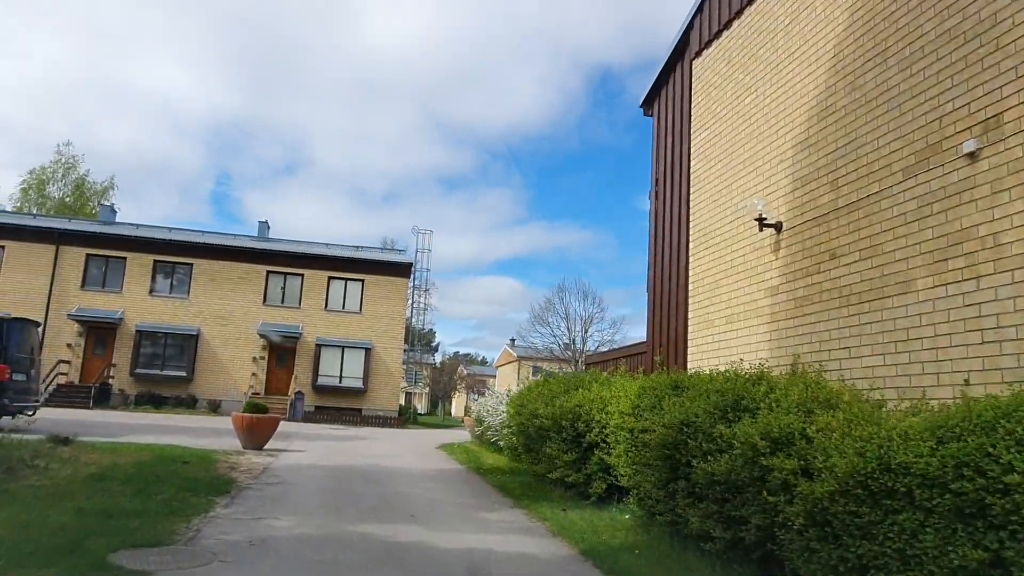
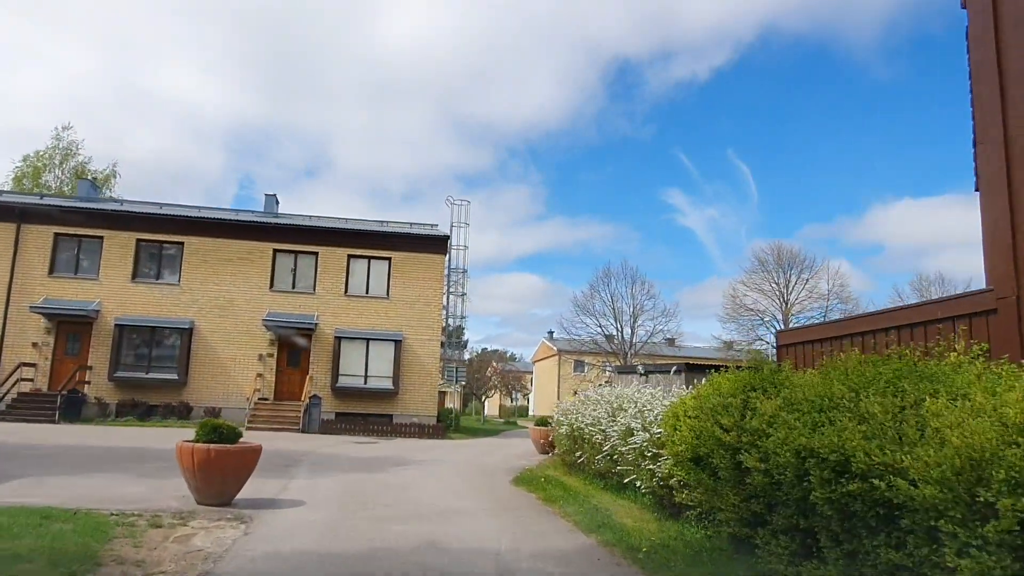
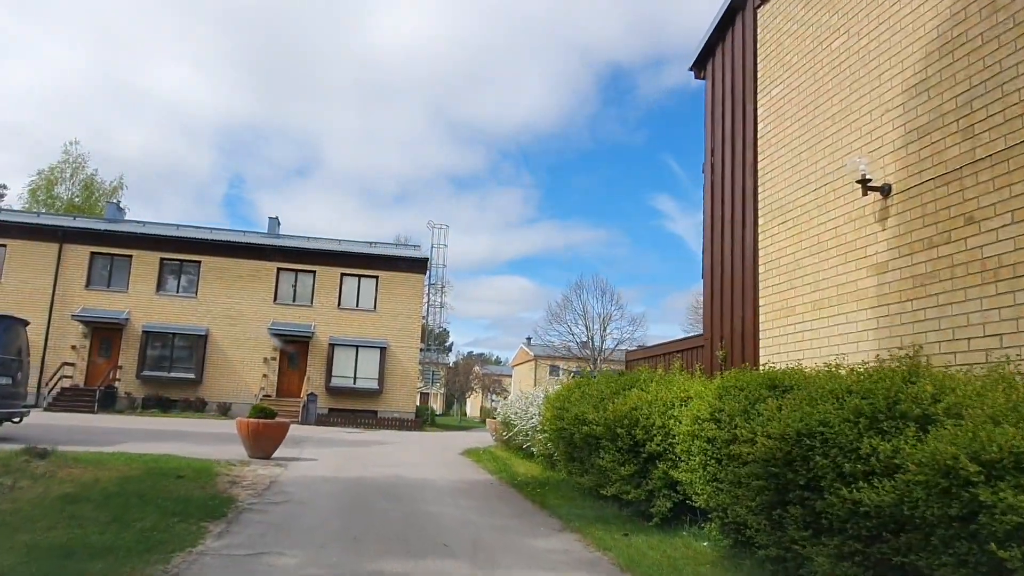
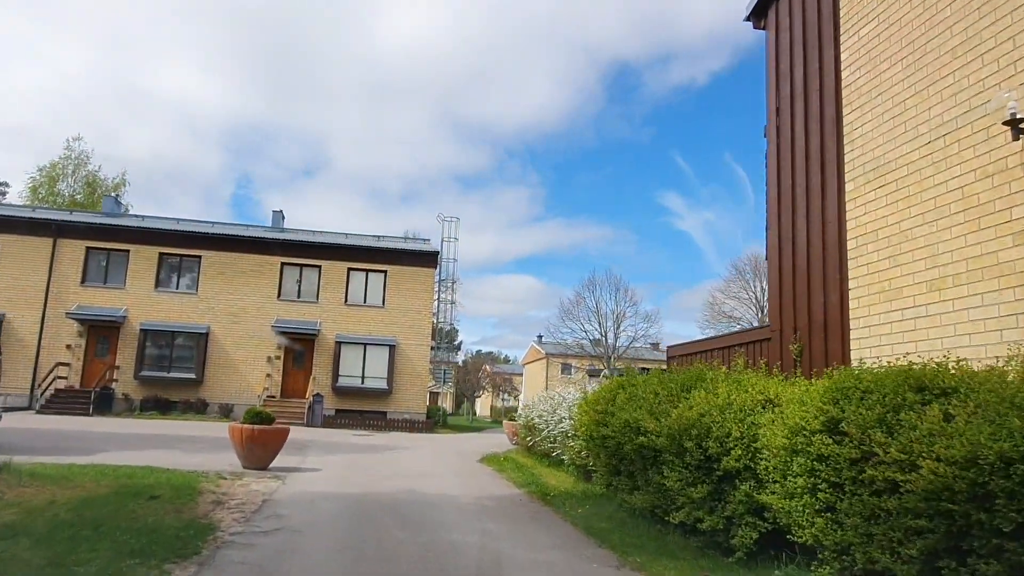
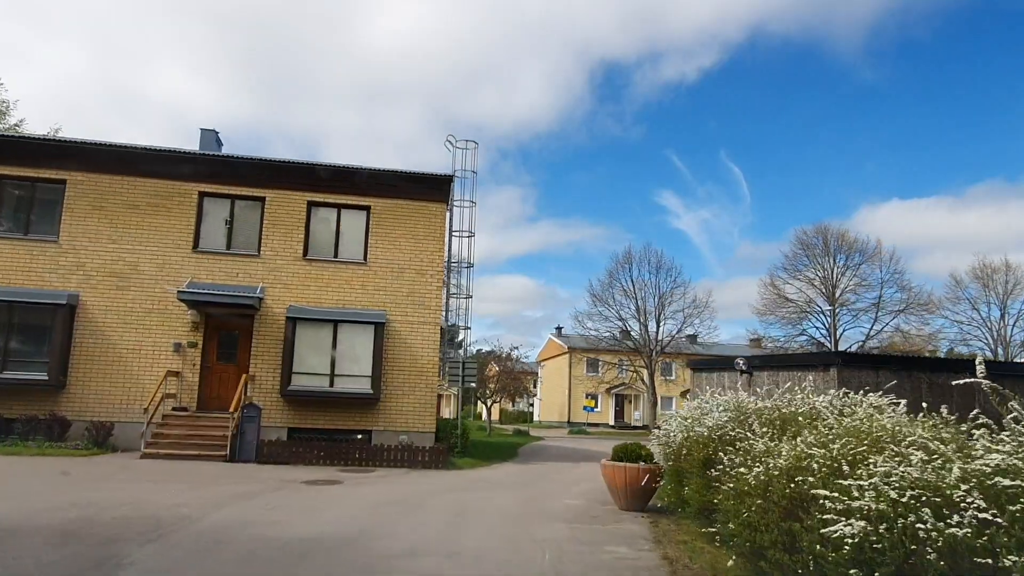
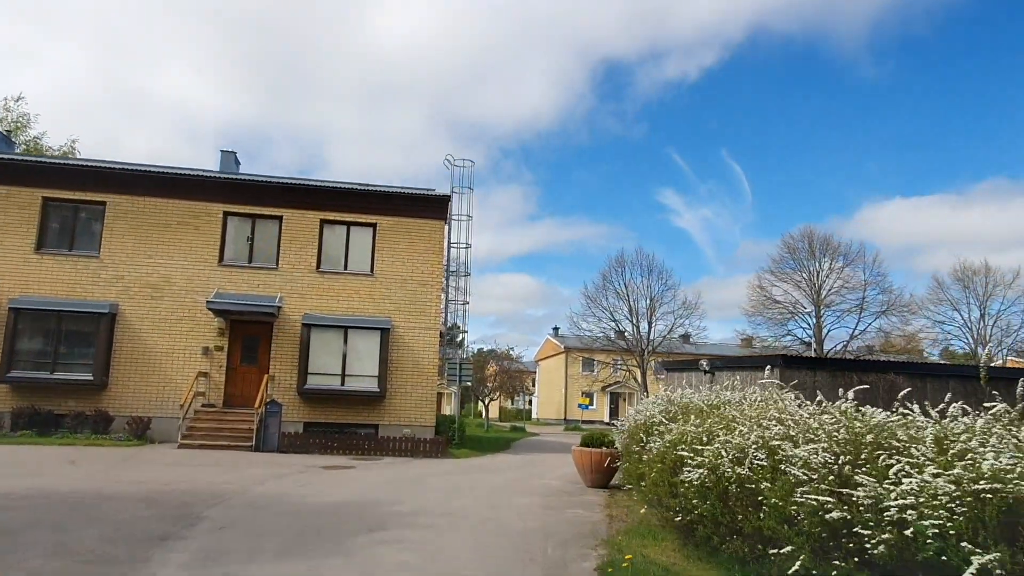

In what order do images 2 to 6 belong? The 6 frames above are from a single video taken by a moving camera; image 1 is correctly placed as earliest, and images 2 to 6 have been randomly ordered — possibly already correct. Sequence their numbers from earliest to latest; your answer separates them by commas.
3, 4, 2, 6, 5
